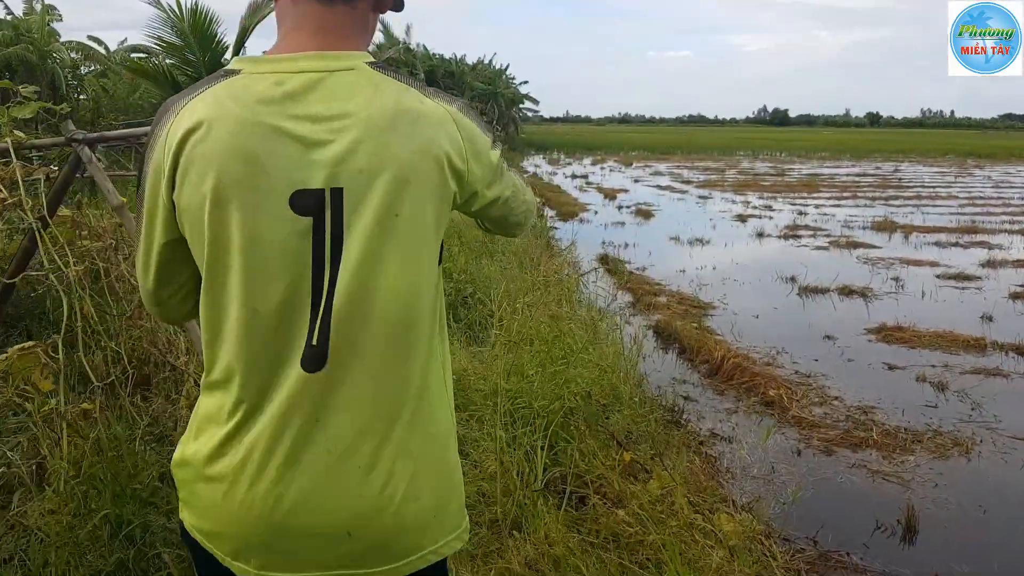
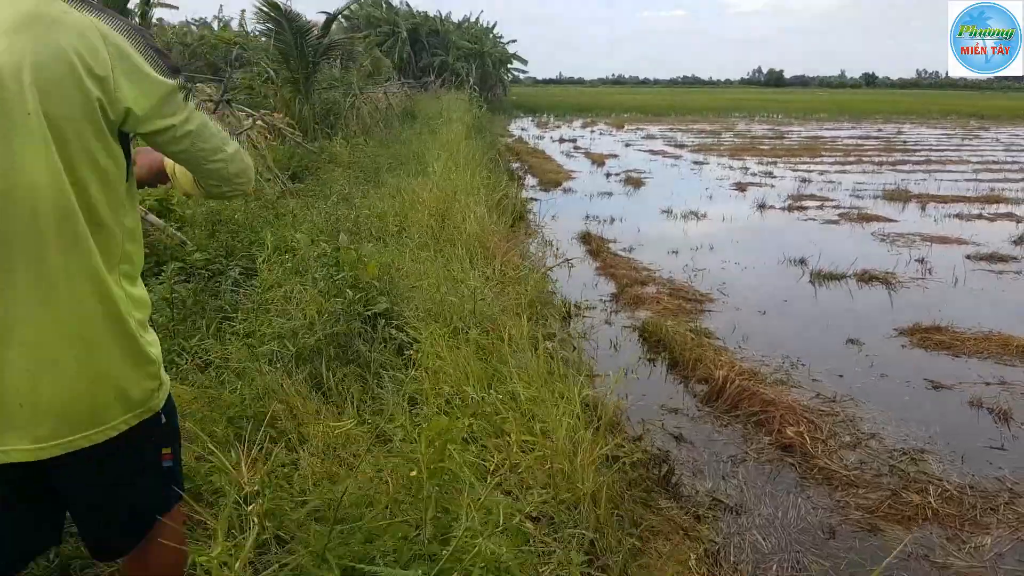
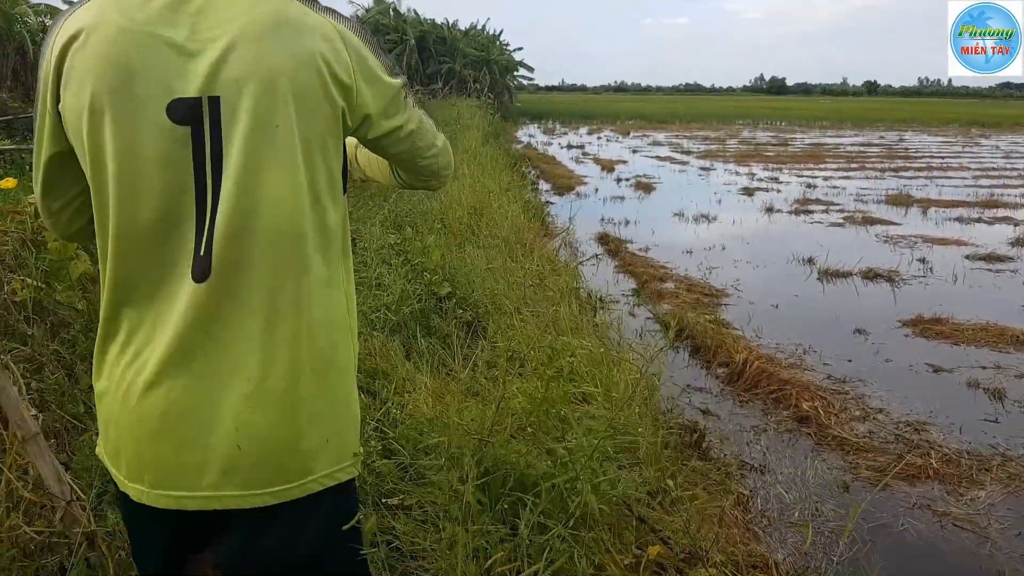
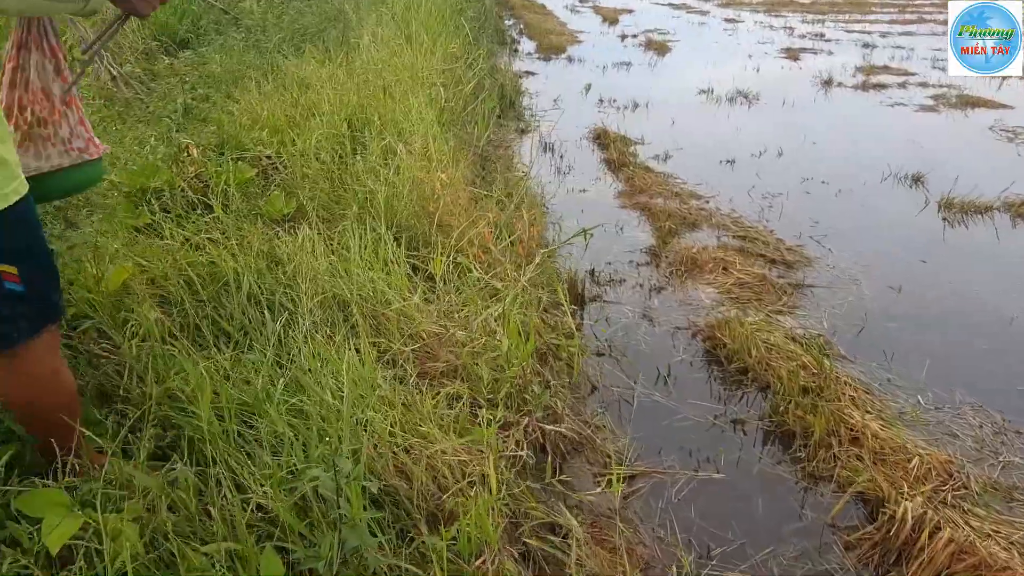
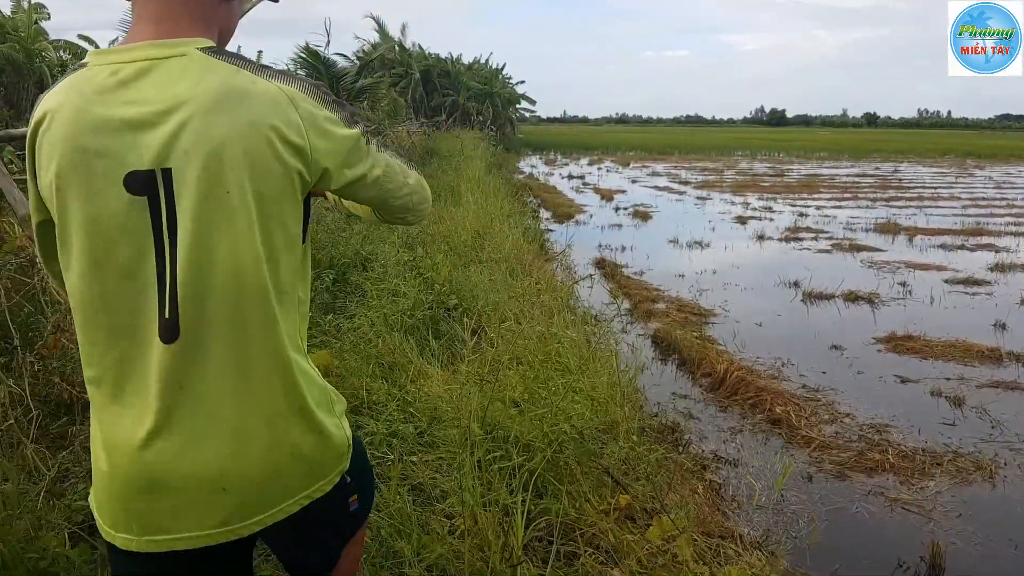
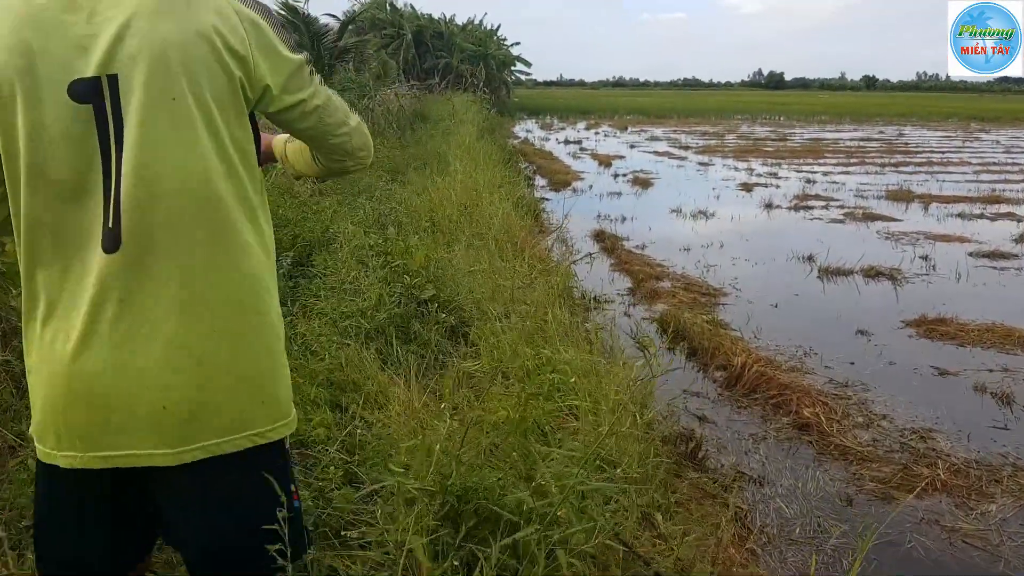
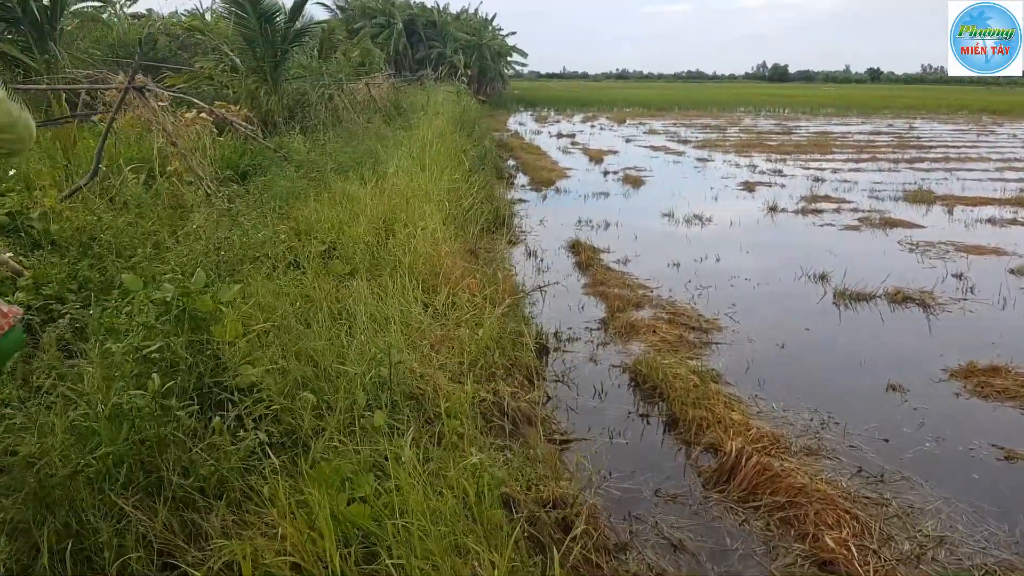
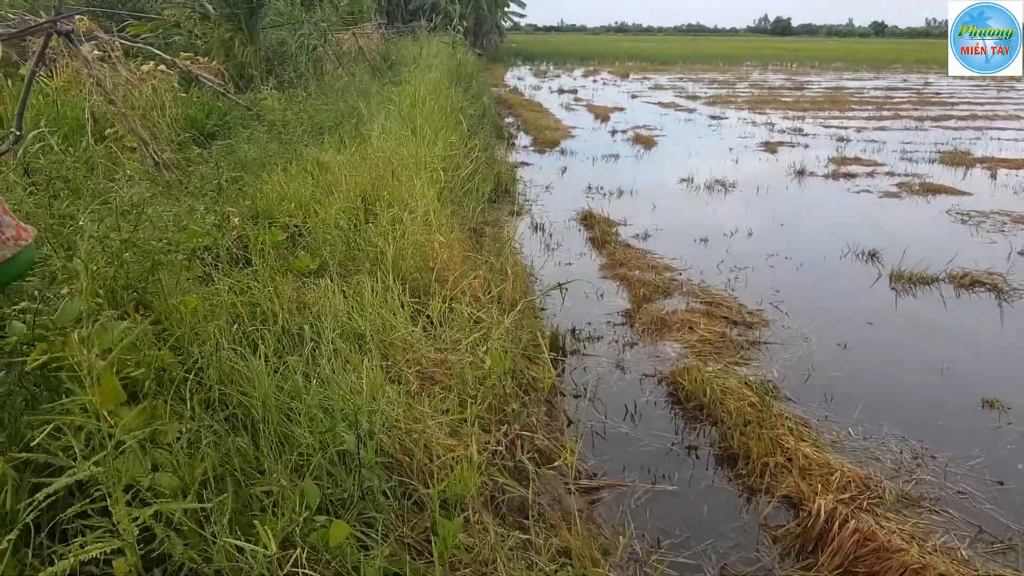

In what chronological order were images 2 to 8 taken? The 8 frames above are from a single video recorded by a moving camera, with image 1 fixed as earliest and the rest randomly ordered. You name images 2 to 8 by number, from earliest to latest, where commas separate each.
5, 3, 6, 2, 7, 8, 4
